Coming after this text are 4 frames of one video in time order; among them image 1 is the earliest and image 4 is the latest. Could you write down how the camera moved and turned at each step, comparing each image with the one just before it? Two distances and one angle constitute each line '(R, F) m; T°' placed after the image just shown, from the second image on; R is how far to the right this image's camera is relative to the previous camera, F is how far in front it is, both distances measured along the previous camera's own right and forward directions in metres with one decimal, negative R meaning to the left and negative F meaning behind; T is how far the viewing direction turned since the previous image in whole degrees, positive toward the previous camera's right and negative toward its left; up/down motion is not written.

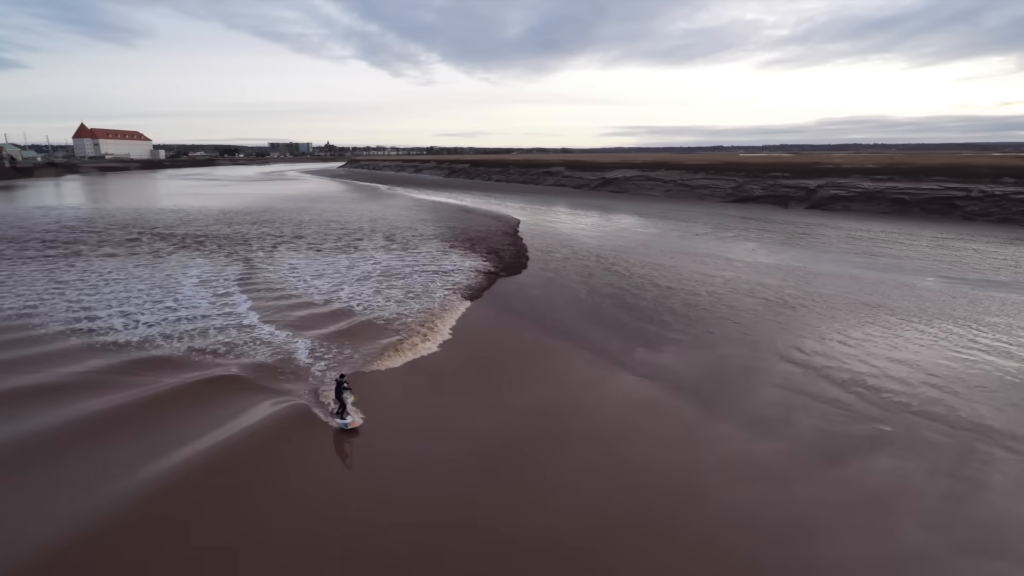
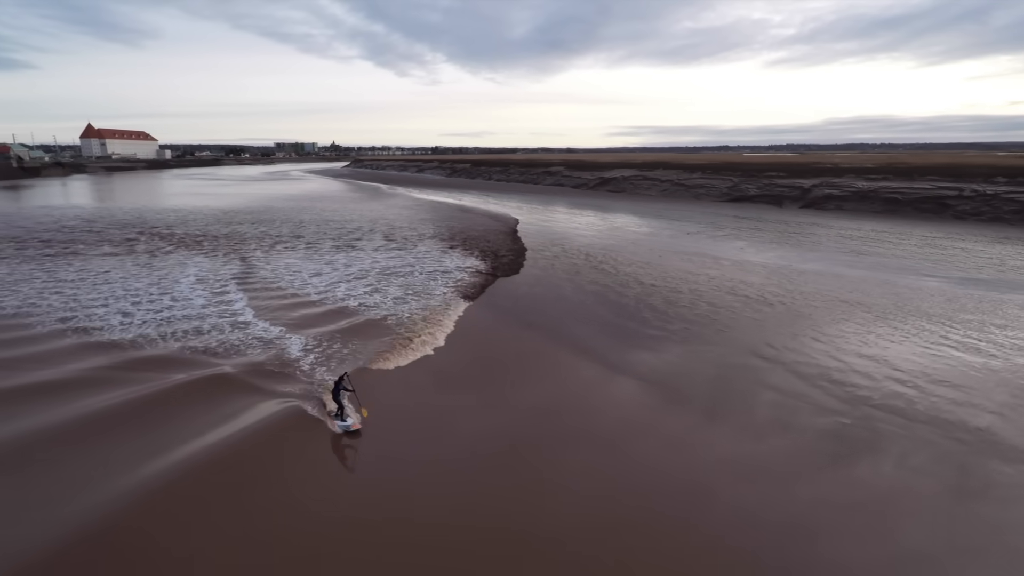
(-3.0, +3.7) m; 0°
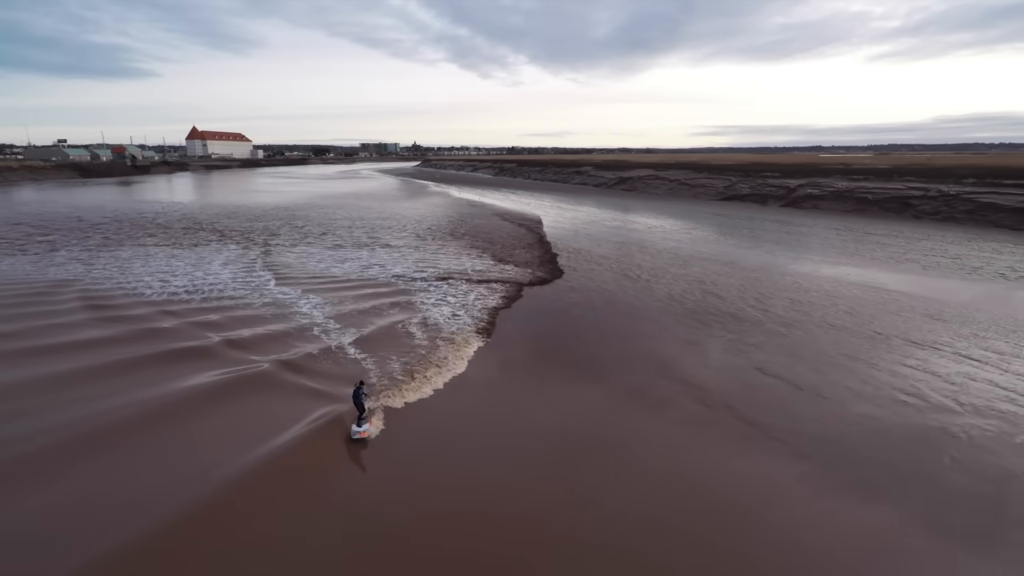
(+3.8, -2.1) m; -7°
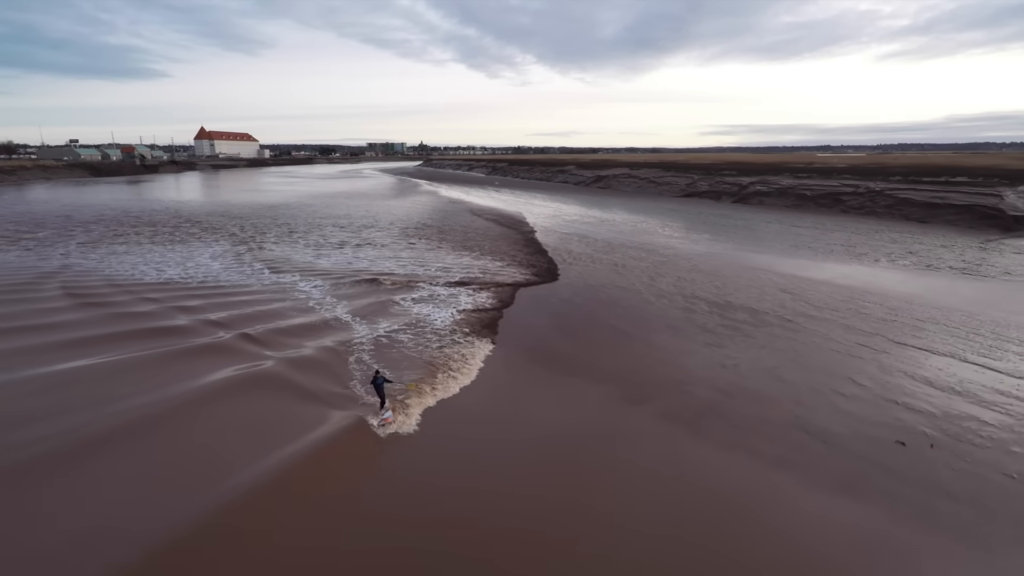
(+1.9, -1.6) m; -1°
